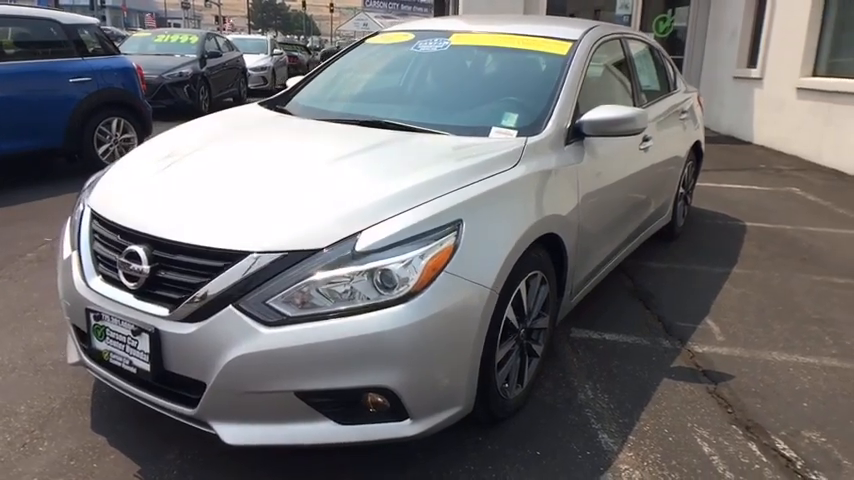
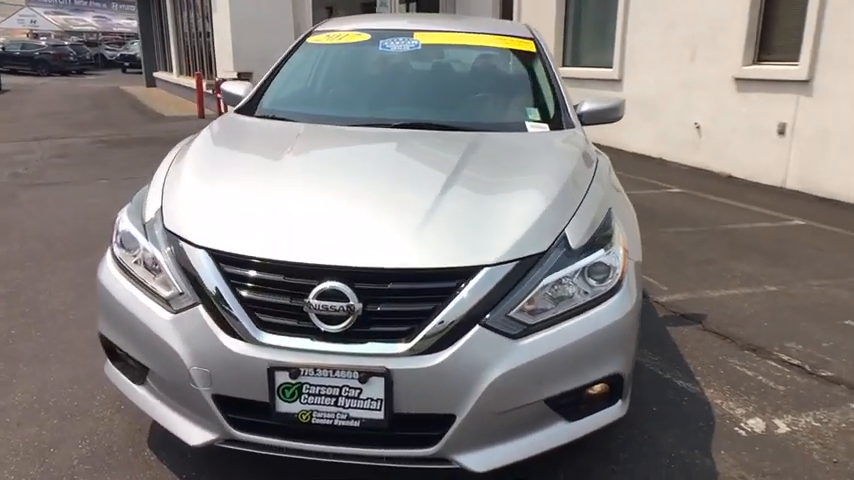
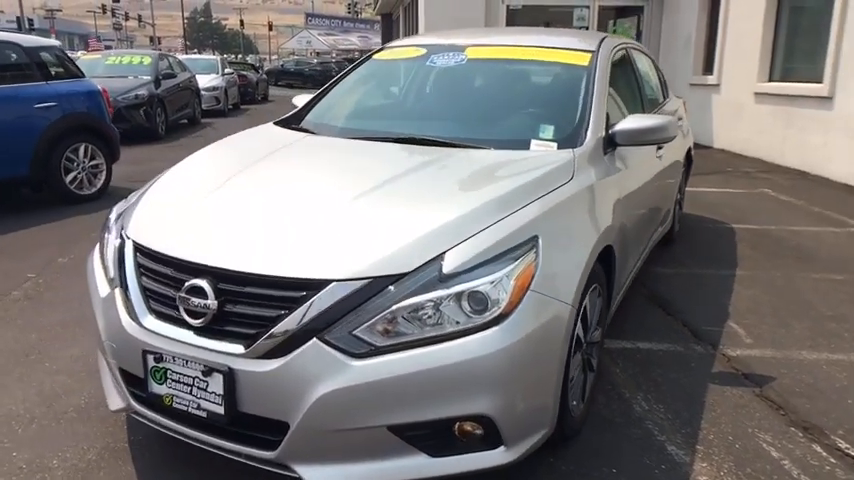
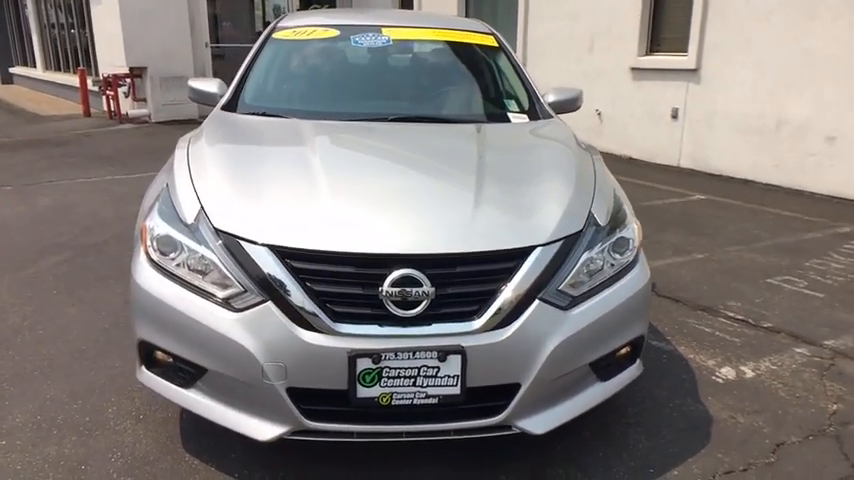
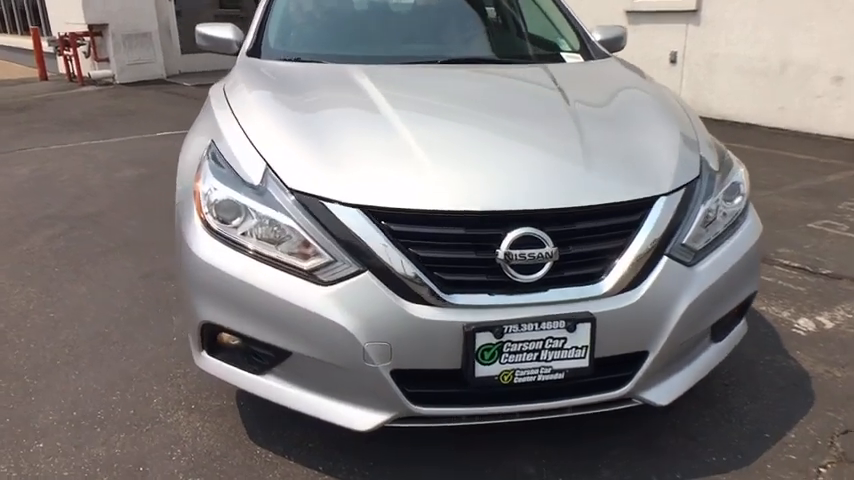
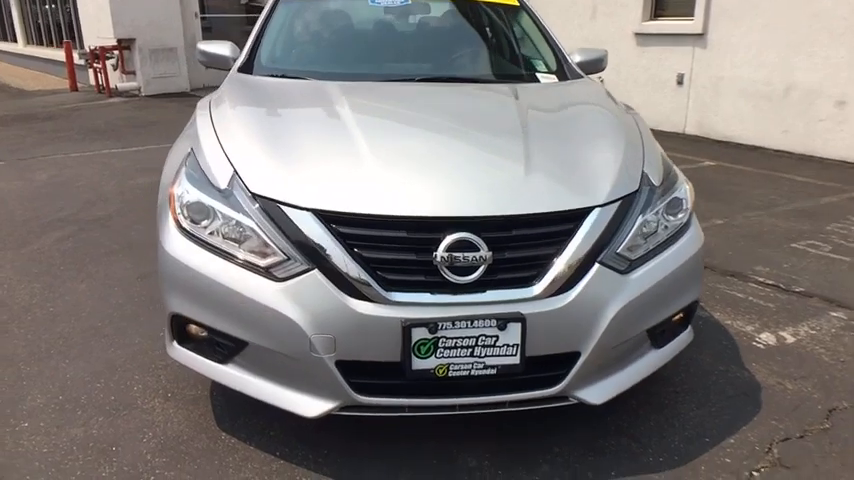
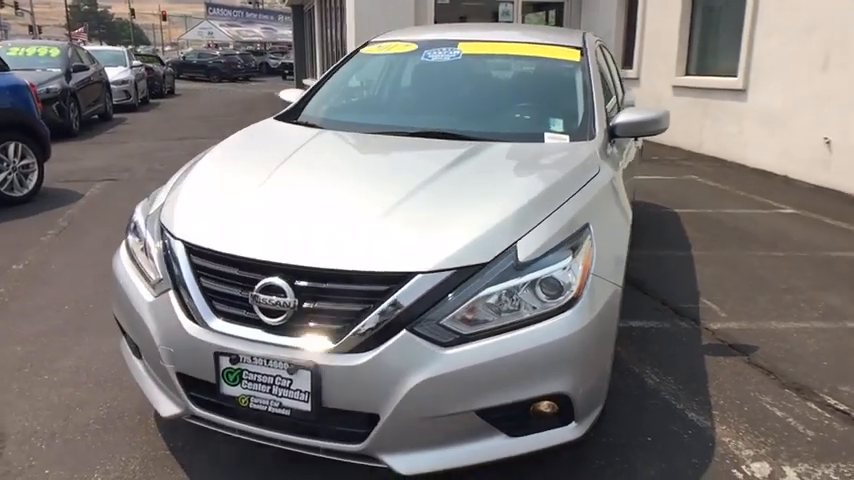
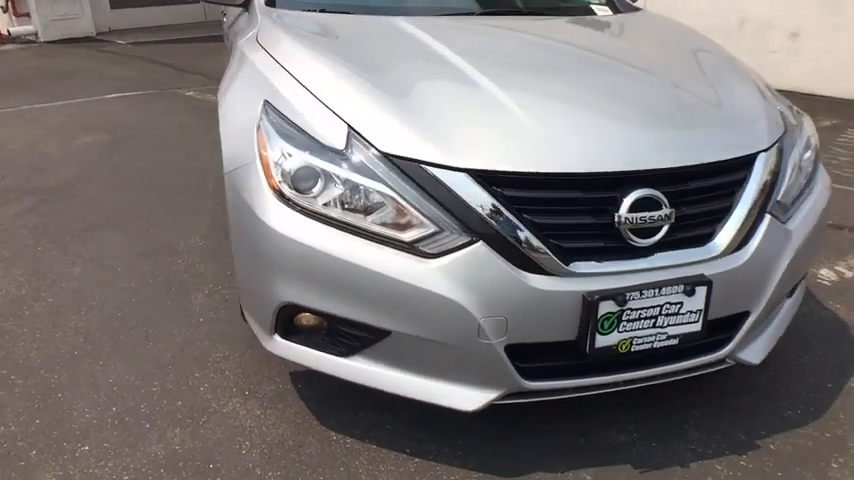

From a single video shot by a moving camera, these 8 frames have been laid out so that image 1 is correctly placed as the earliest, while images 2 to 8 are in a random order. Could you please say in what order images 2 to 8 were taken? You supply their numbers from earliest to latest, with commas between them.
3, 7, 2, 4, 6, 5, 8
